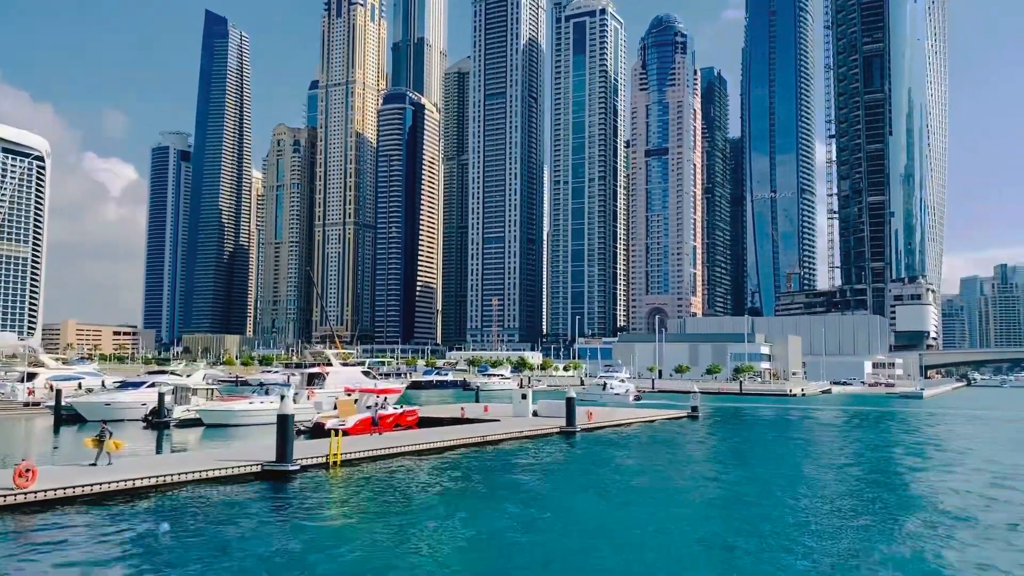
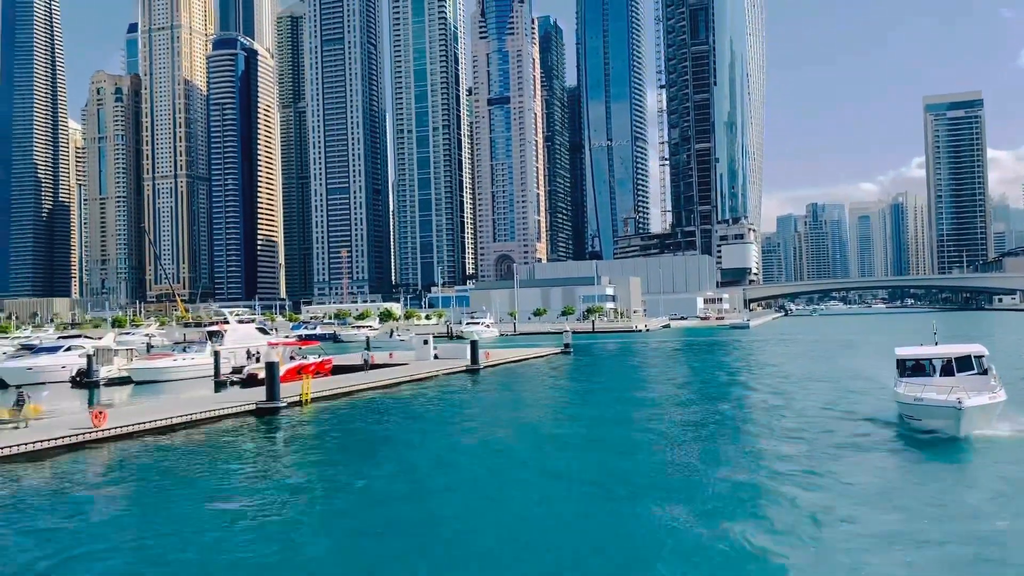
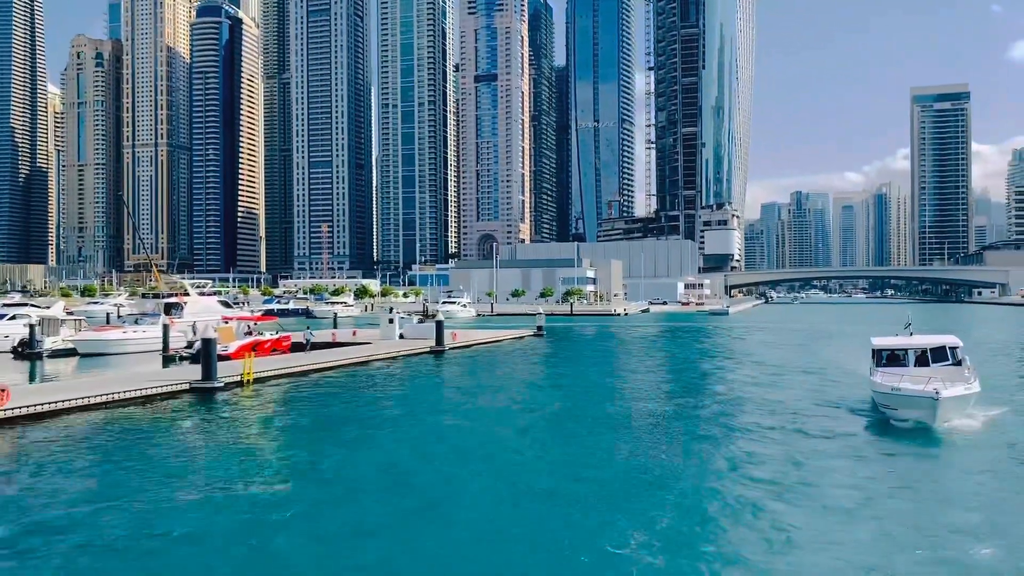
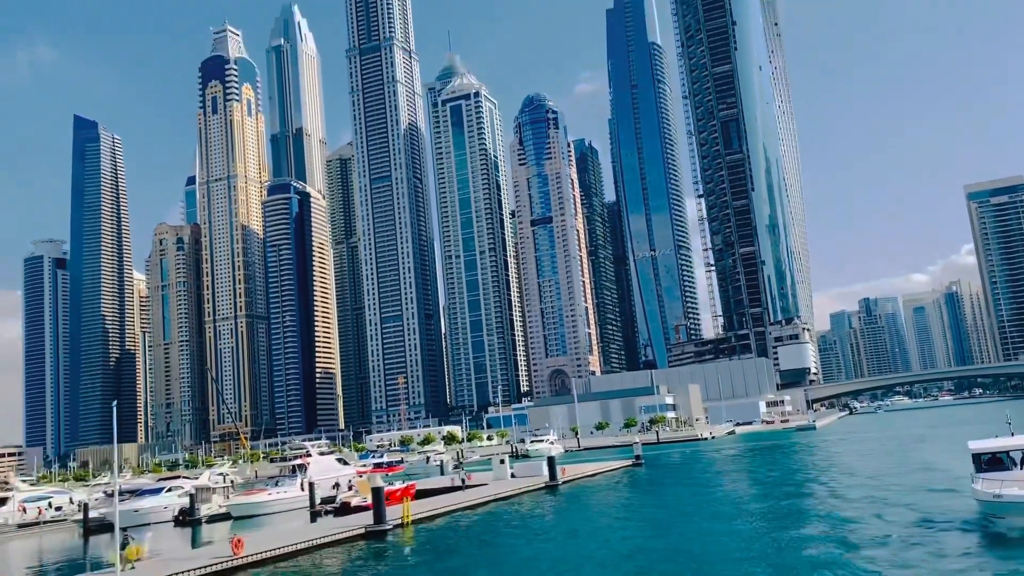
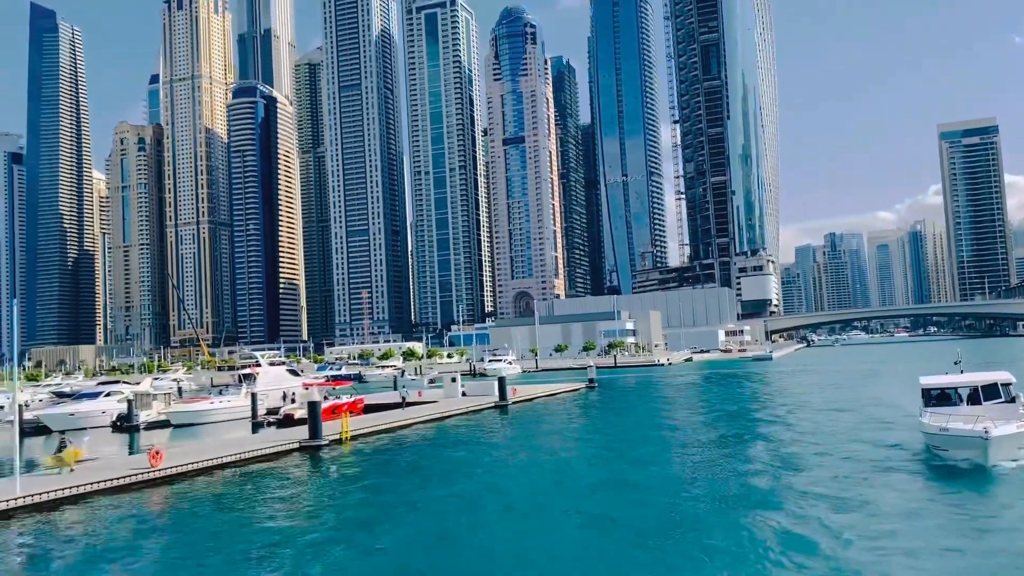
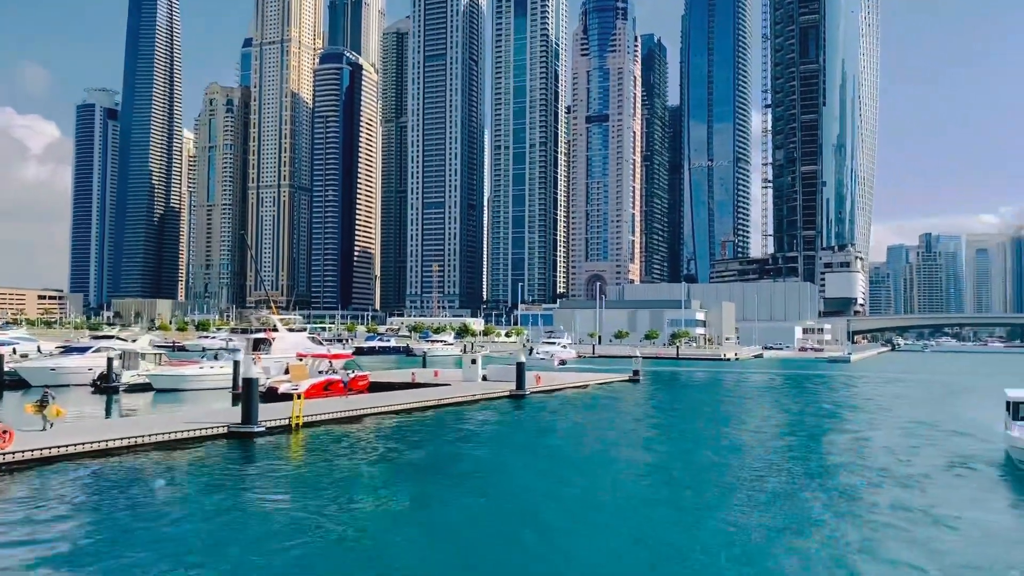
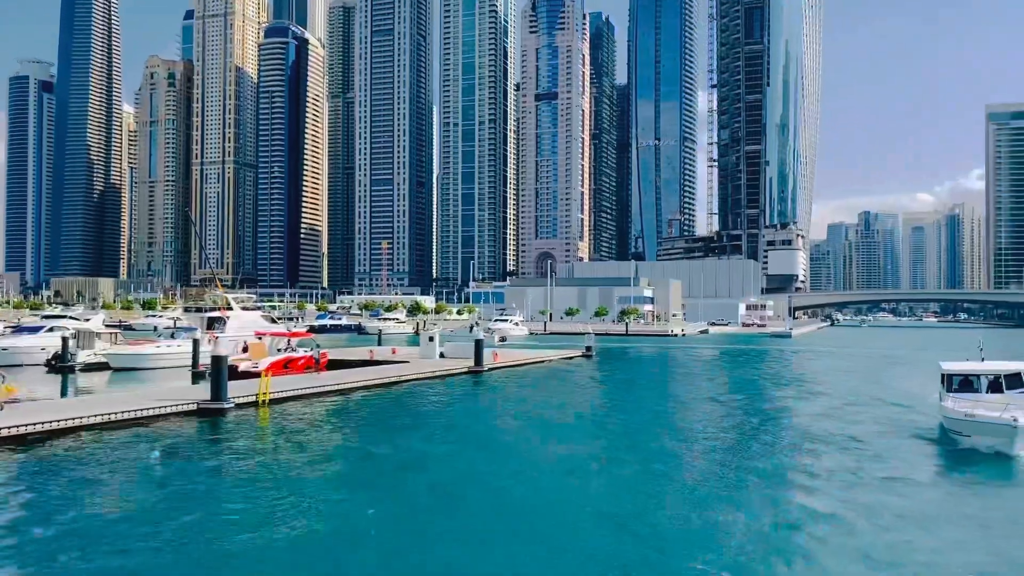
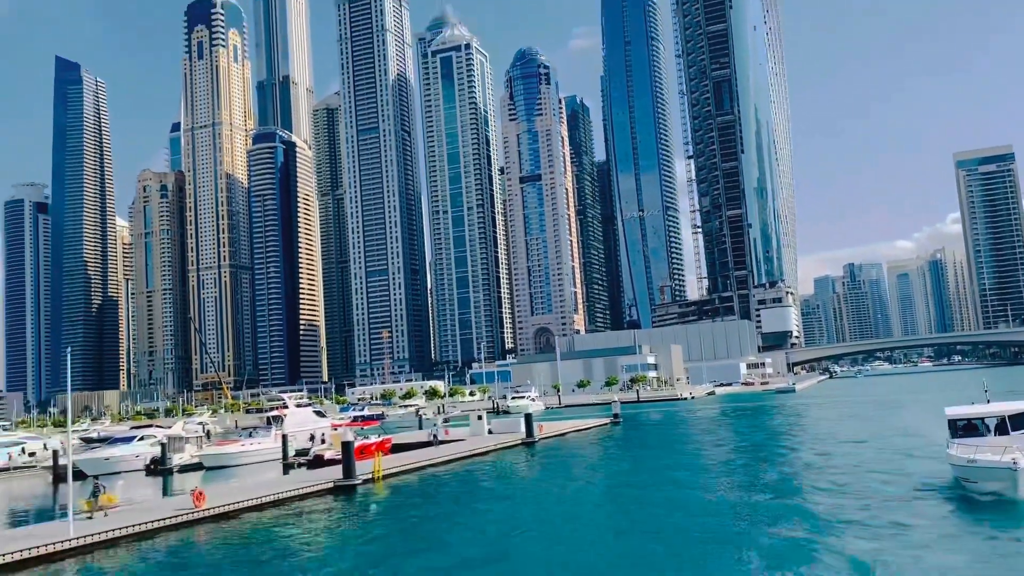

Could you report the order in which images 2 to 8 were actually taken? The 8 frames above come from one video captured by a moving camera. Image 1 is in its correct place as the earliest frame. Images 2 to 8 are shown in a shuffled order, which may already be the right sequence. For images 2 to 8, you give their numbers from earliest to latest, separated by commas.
6, 7, 3, 2, 5, 8, 4
